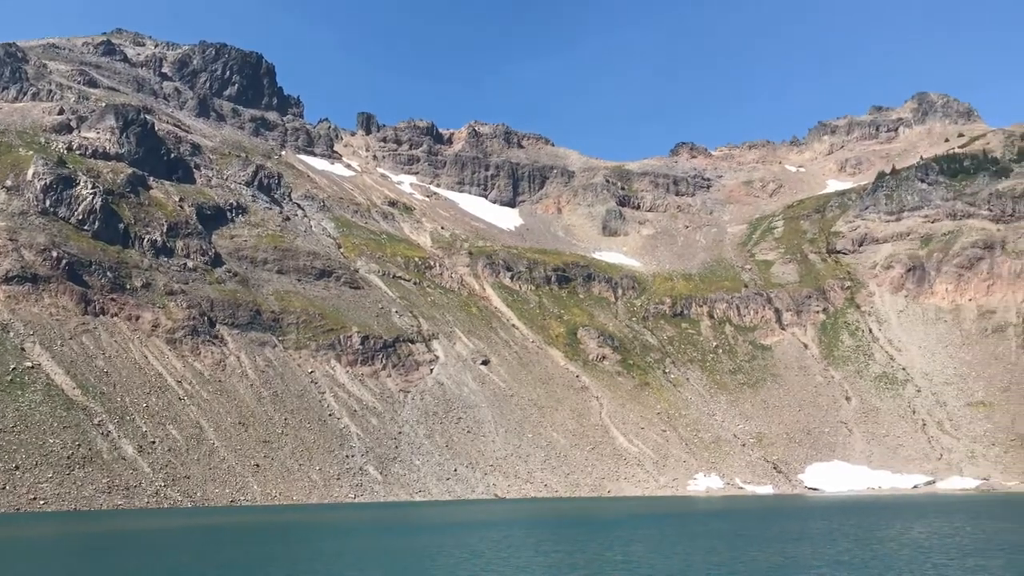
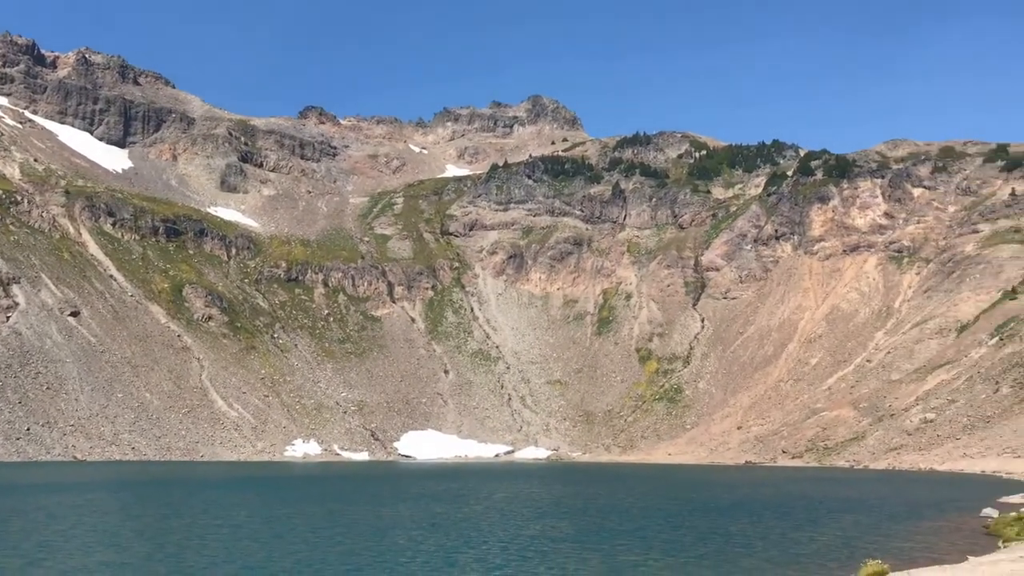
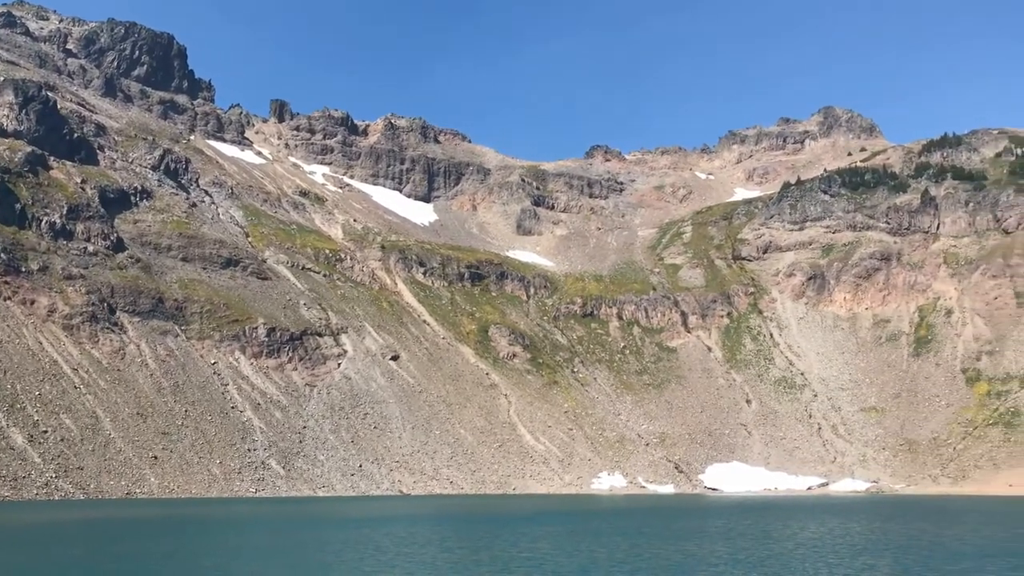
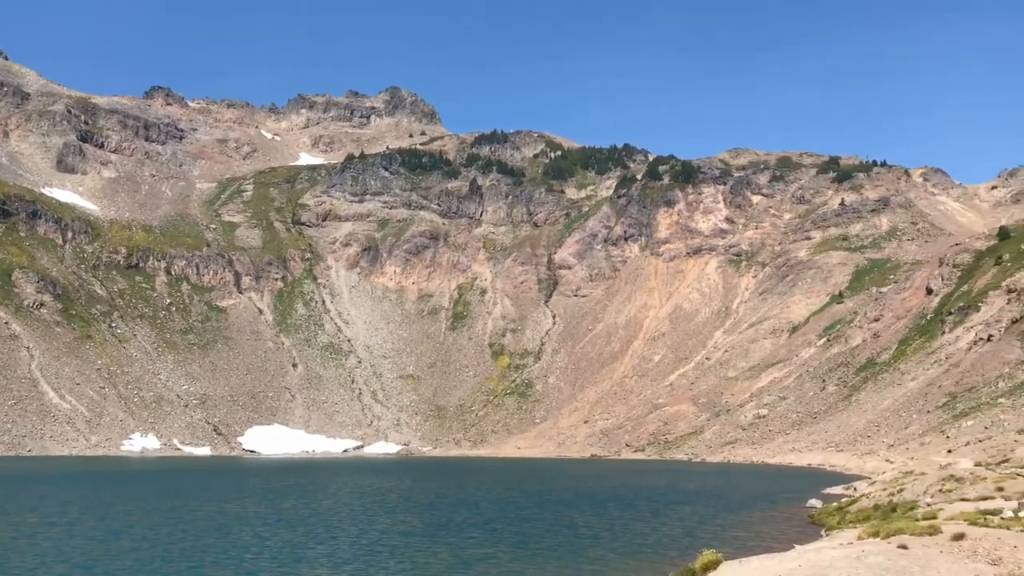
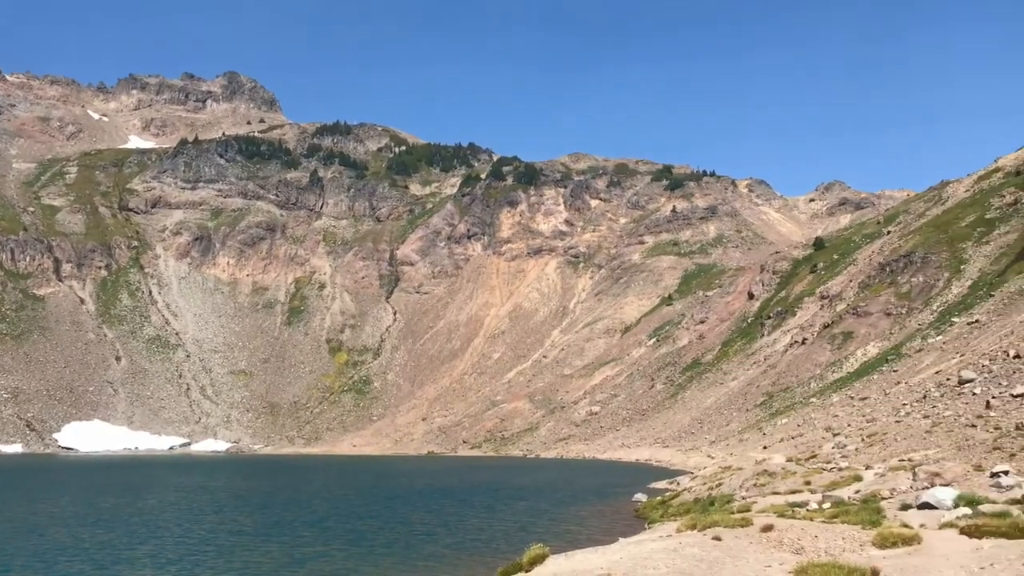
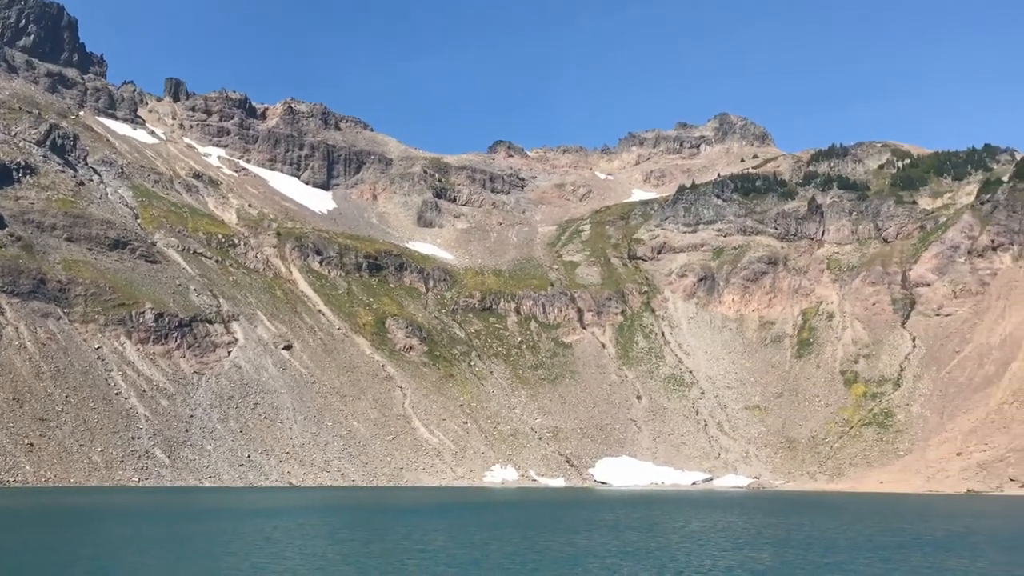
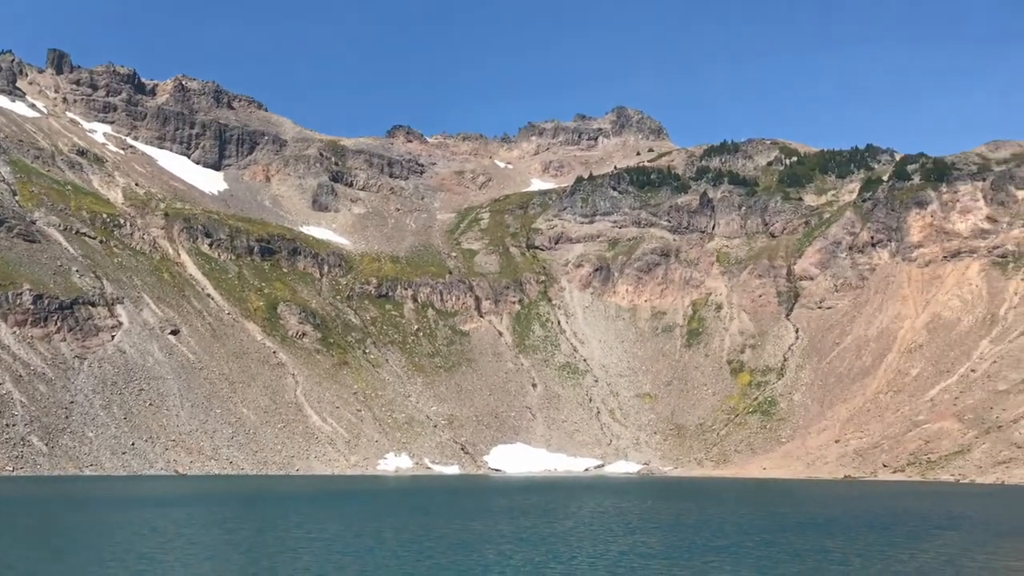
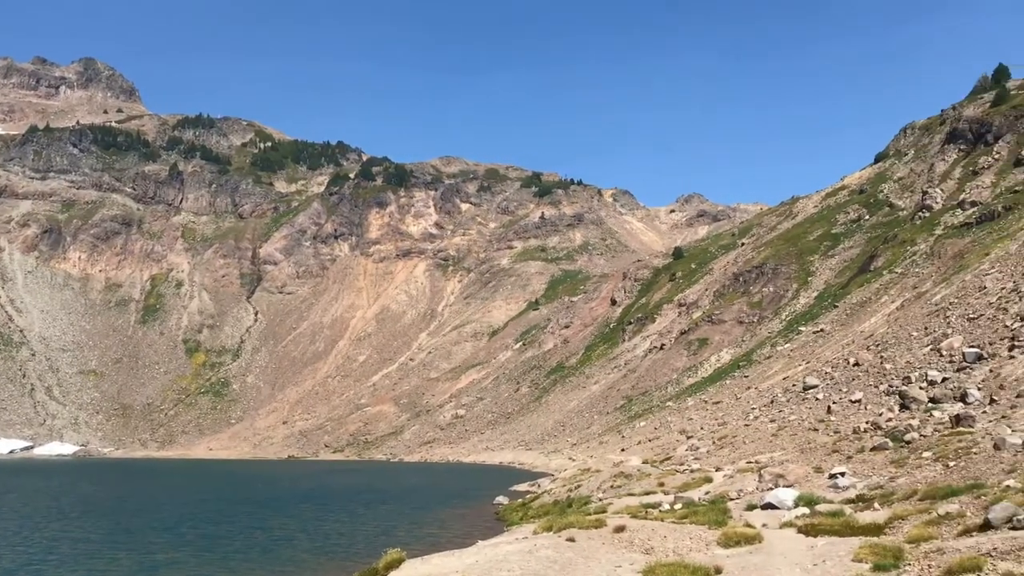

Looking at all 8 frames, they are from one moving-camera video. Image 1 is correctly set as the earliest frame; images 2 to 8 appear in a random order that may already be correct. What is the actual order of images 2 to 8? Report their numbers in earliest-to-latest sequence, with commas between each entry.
3, 6, 7, 2, 4, 5, 8
